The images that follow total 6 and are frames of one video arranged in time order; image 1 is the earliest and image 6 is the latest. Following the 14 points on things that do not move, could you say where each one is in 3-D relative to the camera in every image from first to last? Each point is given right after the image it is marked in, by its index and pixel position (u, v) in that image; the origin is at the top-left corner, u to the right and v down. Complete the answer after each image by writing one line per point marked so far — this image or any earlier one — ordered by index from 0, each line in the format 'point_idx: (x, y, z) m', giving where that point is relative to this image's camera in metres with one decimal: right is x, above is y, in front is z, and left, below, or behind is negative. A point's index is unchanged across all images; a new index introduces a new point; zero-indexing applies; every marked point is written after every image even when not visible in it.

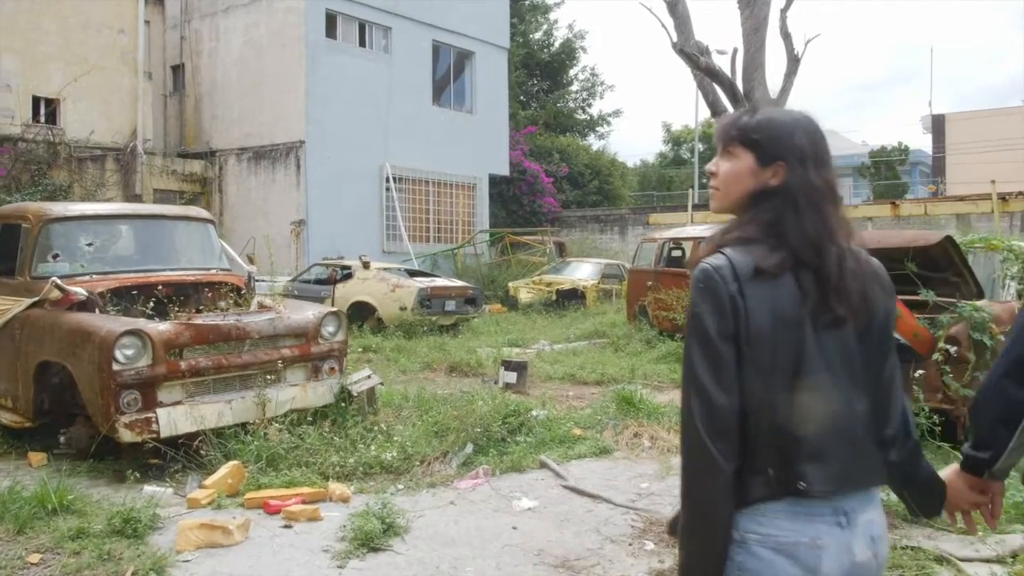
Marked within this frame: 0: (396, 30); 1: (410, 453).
0: (-2.5, +5.5, +18.3) m
1: (-0.7, -1.1, +5.5) m
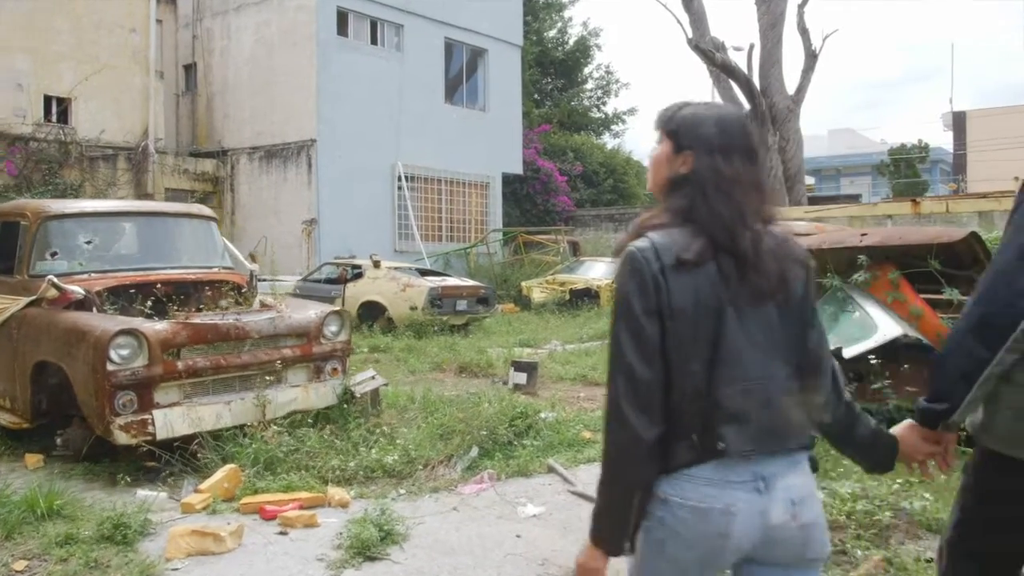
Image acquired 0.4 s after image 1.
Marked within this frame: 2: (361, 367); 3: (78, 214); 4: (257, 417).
0: (-2.2, +5.5, +18.2) m
1: (-0.6, -1.1, +5.3) m
2: (-1.8, -0.9, +10.0) m
3: (-3.1, +0.5, +6.0) m
4: (-1.6, -0.8, +5.4) m
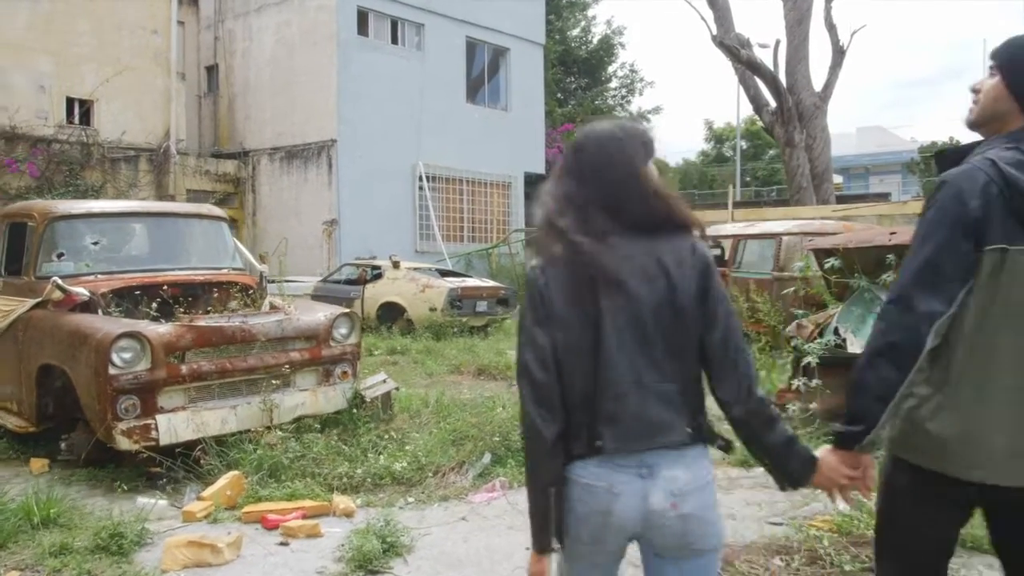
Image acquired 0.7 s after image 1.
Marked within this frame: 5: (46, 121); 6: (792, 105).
0: (-1.8, +5.5, +18.0) m
1: (-0.5, -1.1, +5.2) m
2: (-1.6, -0.9, +9.8) m
3: (-3.0, +0.5, +5.9) m
4: (-1.5, -0.8, +5.3) m
5: (-8.0, +2.9, +14.6) m
6: (+4.0, +2.6, +12.1) m
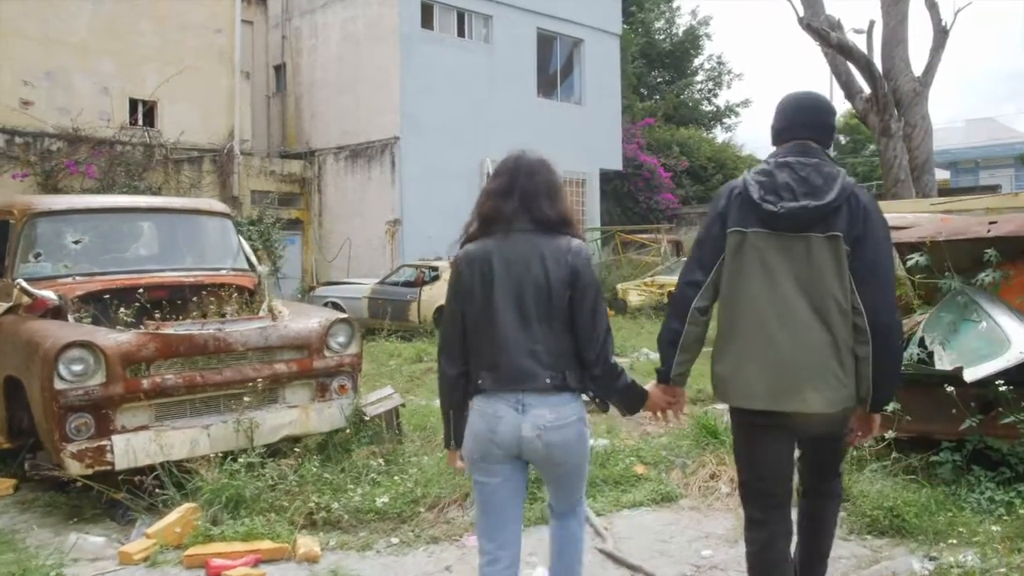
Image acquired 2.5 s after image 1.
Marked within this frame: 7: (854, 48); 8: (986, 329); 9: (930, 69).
0: (-0.3, +5.5, +17.4) m
1: (-0.5, -1.1, +4.4) m
2: (-1.0, -0.9, +9.2) m
3: (-2.8, +0.5, +5.5) m
4: (-1.5, -0.8, +4.6) m
5: (-6.9, +2.8, +14.6) m
6: (+4.7, +2.6, +10.8) m
7: (+5.2, +3.6, +12.9) m
8: (+2.4, -0.2, +4.3) m
9: (+7.5, +3.9, +15.4) m
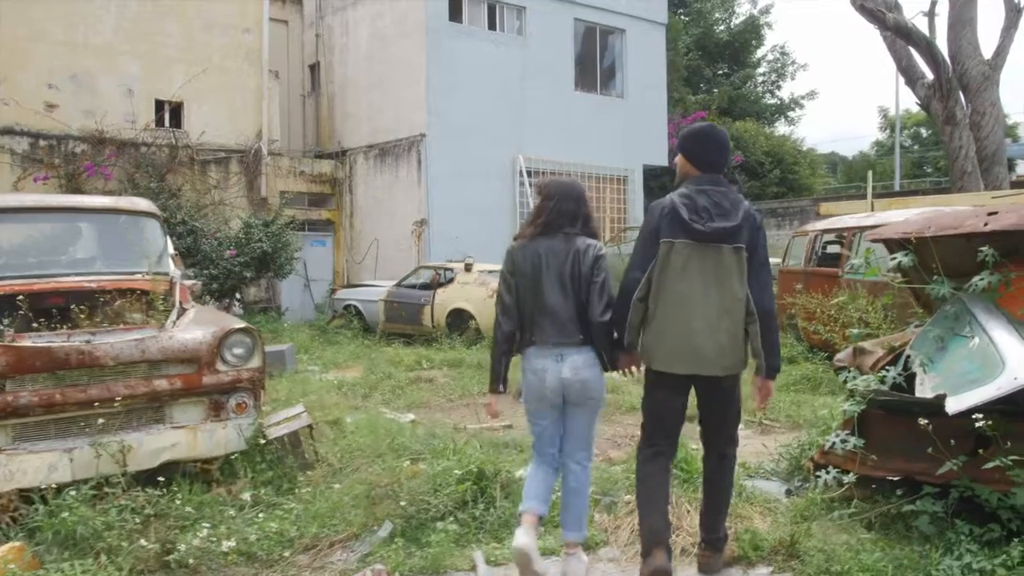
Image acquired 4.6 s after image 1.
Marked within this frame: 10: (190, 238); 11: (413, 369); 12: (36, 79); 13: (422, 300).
0: (+0.4, +5.5, +16.7) m
1: (-1.0, -1.1, +3.8) m
2: (-1.1, -1.0, +8.6) m
3: (-3.2, +0.5, +5.1) m
4: (-1.9, -0.9, +4.1) m
5: (-6.4, +2.8, +14.6) m
6: (+4.8, +2.5, +9.7) m
7: (+5.4, +3.6, +11.8) m
8: (+1.9, -0.2, +3.5) m
9: (+8.0, +3.9, +14.0) m
10: (-4.7, +0.7, +12.3) m
11: (-1.1, -0.9, +9.6) m
12: (-7.6, +3.4, +13.7) m
13: (-1.3, -0.2, +12.3) m
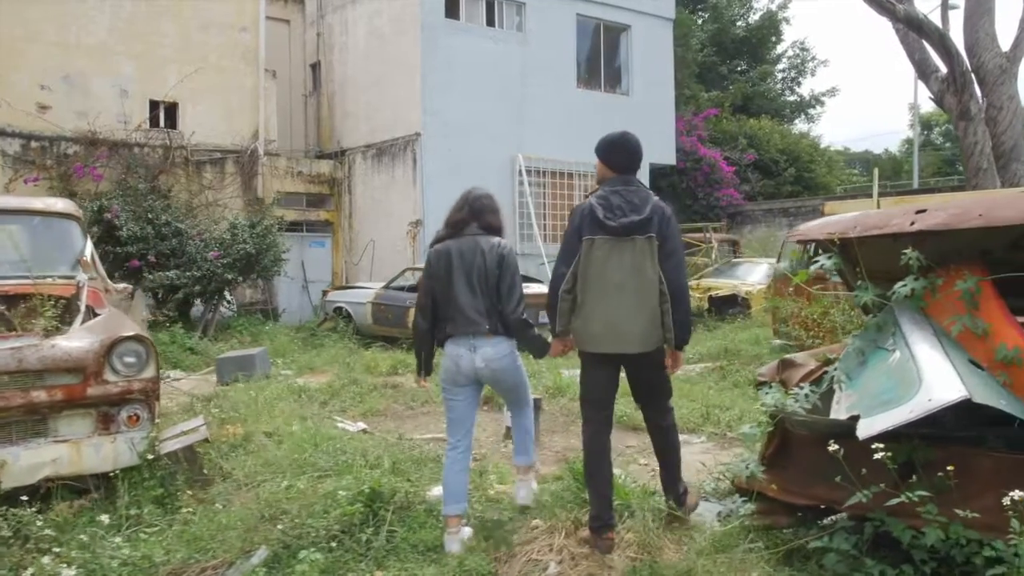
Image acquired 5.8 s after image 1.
0: (+0.4, +5.4, +16.4) m
1: (-1.5, -1.1, +3.5) m
2: (-1.4, -1.0, +8.3) m
3: (-3.7, +0.4, +4.9) m
4: (-2.4, -0.9, +3.9) m
5: (-6.5, +2.8, +14.5) m
6: (+4.5, +2.5, +9.2) m
7: (+5.2, +3.6, +11.2) m
8: (+1.4, -0.3, +3.1) m
9: (+7.9, +3.9, +13.4) m
10: (-4.8, +0.7, +12.2) m
11: (-1.4, -0.9, +9.3) m
12: (-7.7, +3.3, +13.7) m
13: (-1.5, -0.2, +12.0) m
